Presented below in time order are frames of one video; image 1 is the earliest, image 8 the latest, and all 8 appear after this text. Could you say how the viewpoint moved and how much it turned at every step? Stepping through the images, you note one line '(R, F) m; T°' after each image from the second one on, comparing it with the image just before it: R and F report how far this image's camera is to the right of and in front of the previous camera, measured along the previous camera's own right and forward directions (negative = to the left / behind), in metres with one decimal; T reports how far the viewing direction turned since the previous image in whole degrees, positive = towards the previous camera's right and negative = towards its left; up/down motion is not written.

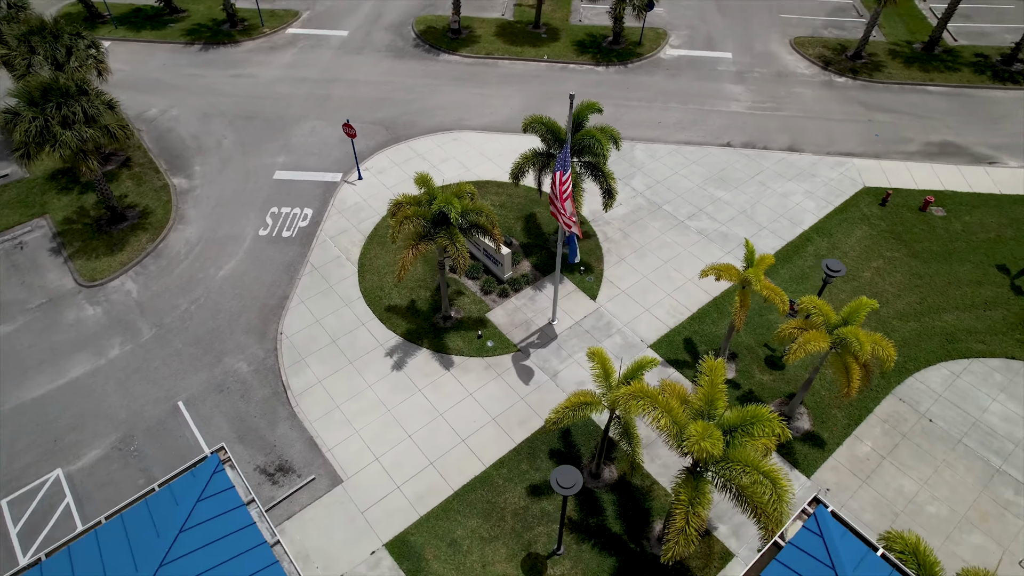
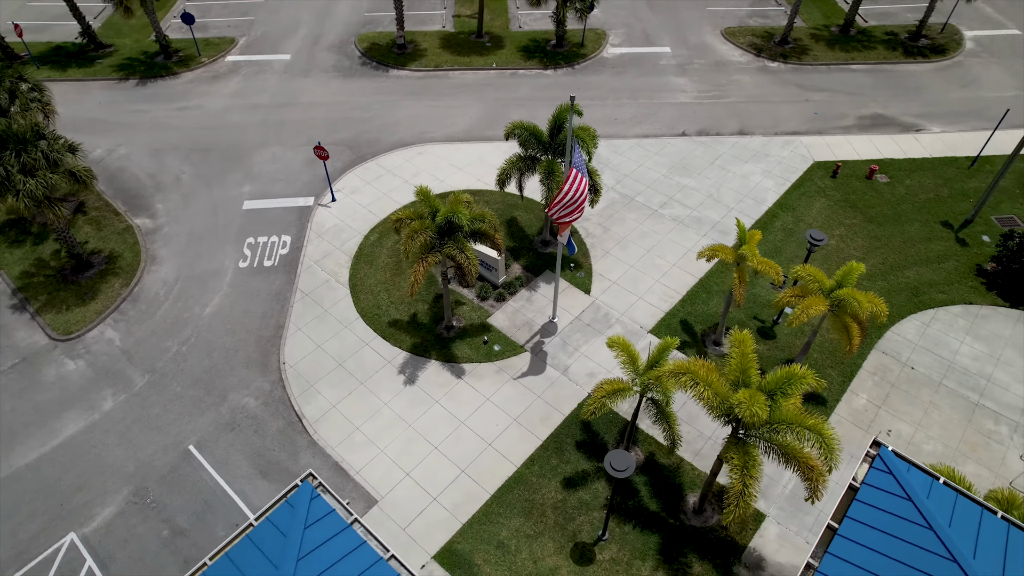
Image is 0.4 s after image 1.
(-2.2, -0.3) m; +6°
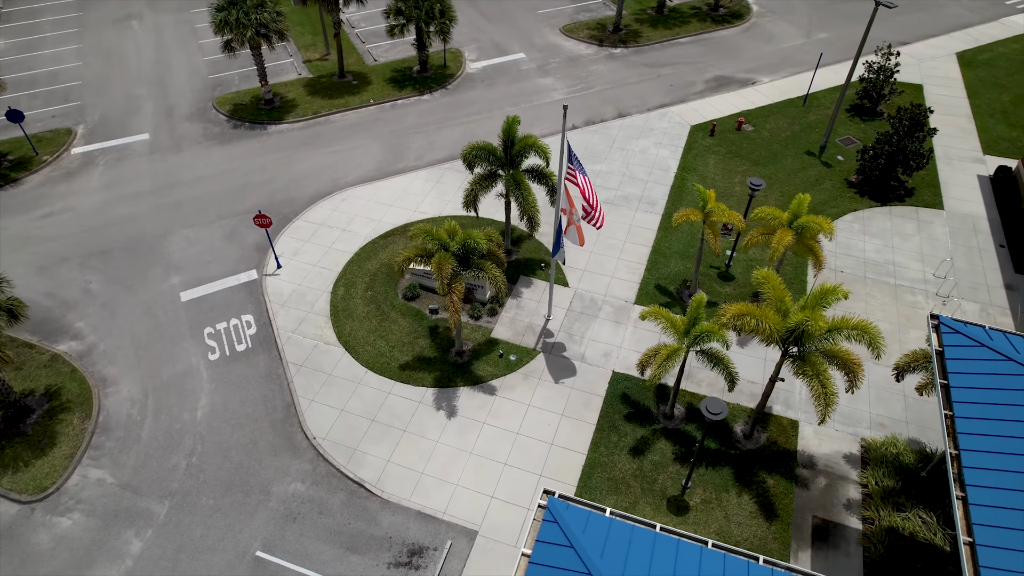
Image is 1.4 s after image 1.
(-5.6, -0.2) m; +15°
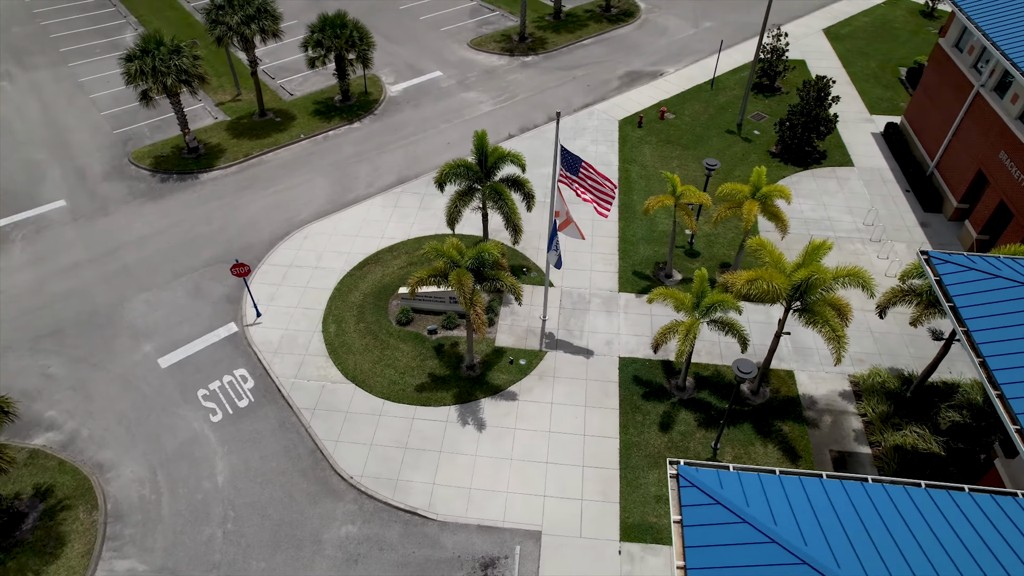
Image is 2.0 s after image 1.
(-3.6, -0.3) m; +9°
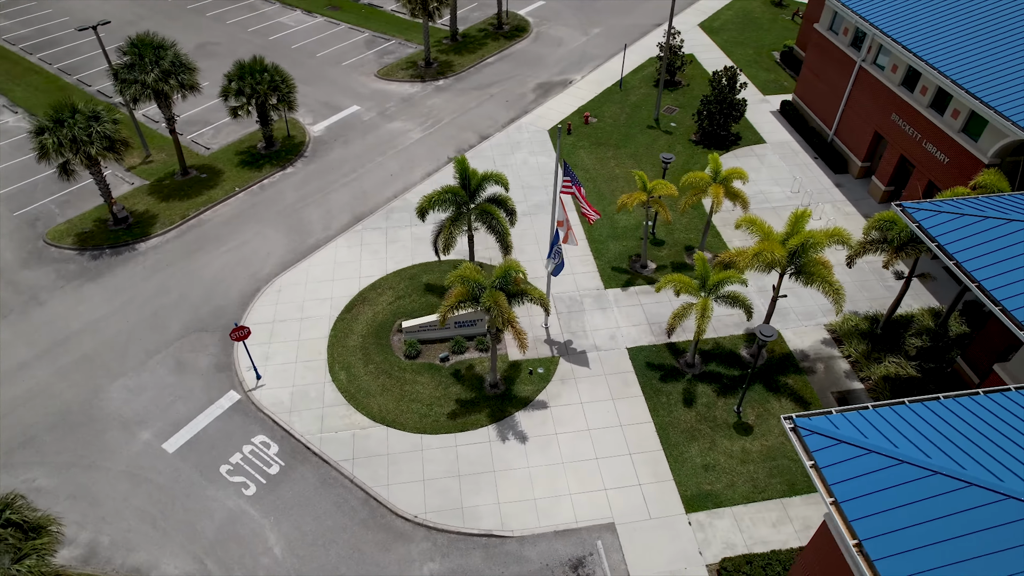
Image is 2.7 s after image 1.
(-4.4, -0.3) m; +11°
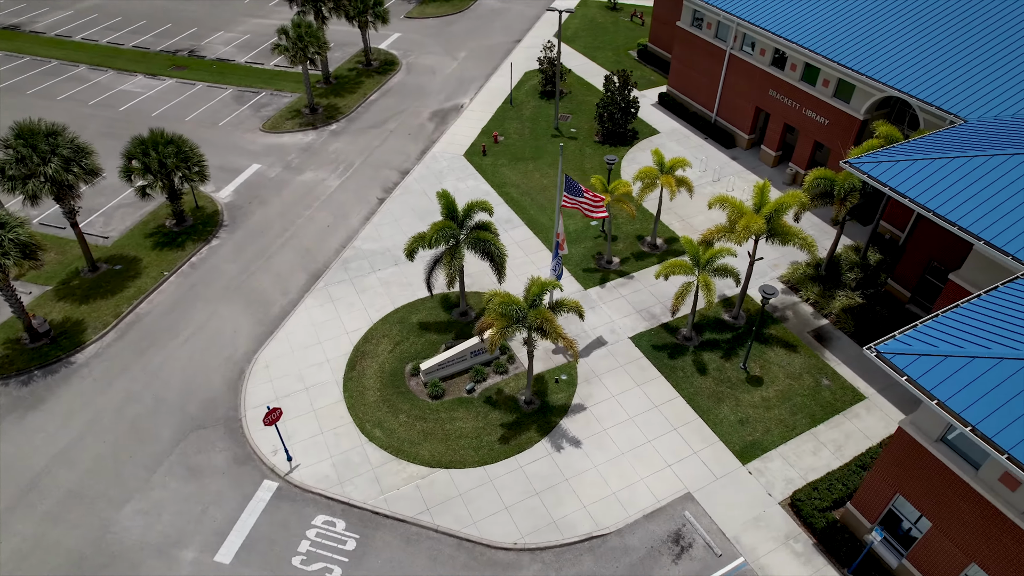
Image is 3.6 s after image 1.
(-6.0, -0.1) m; +14°
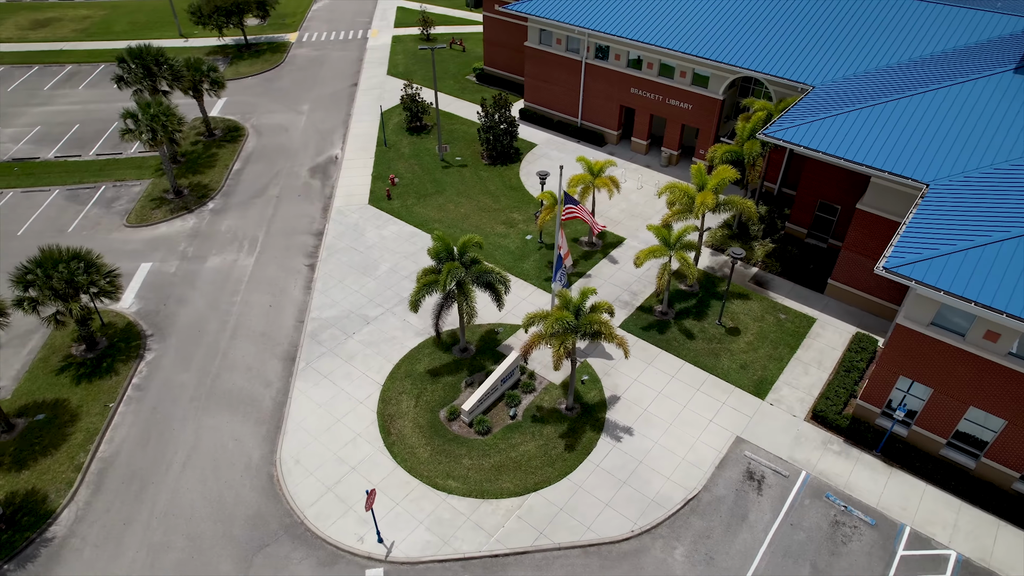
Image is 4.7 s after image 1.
(-8.0, +0.1) m; +18°
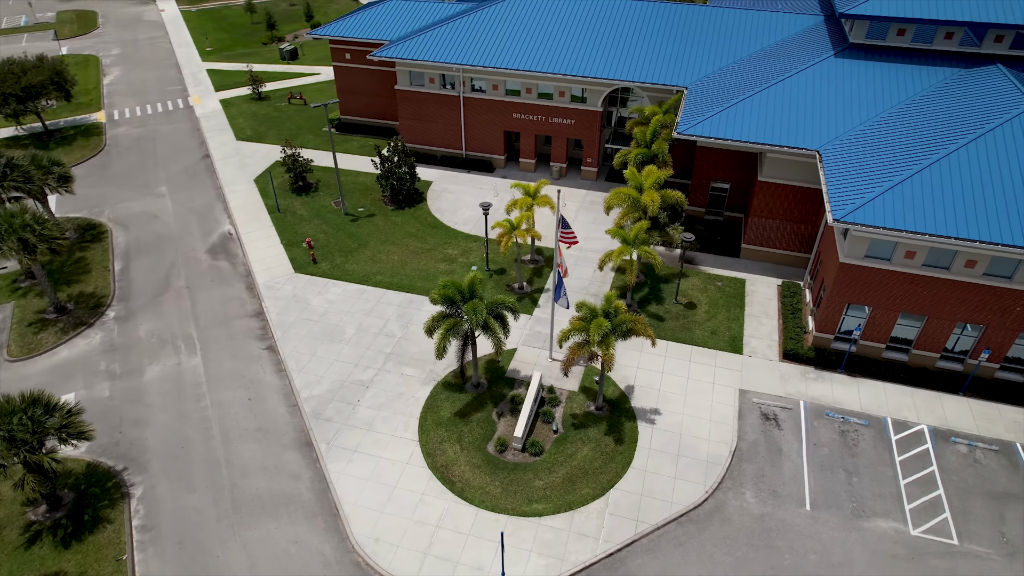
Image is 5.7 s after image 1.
(-8.2, 0.0) m; +18°
